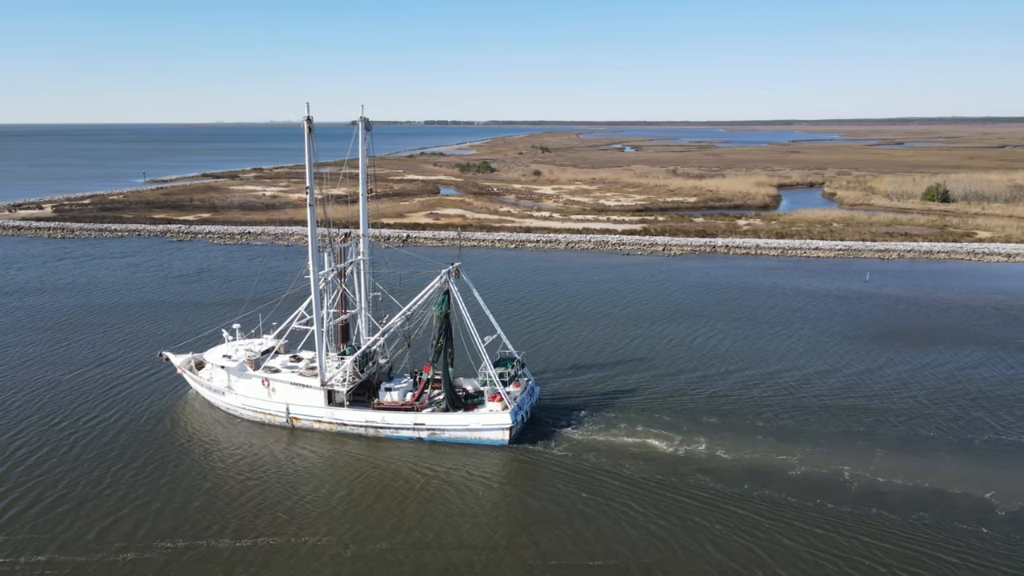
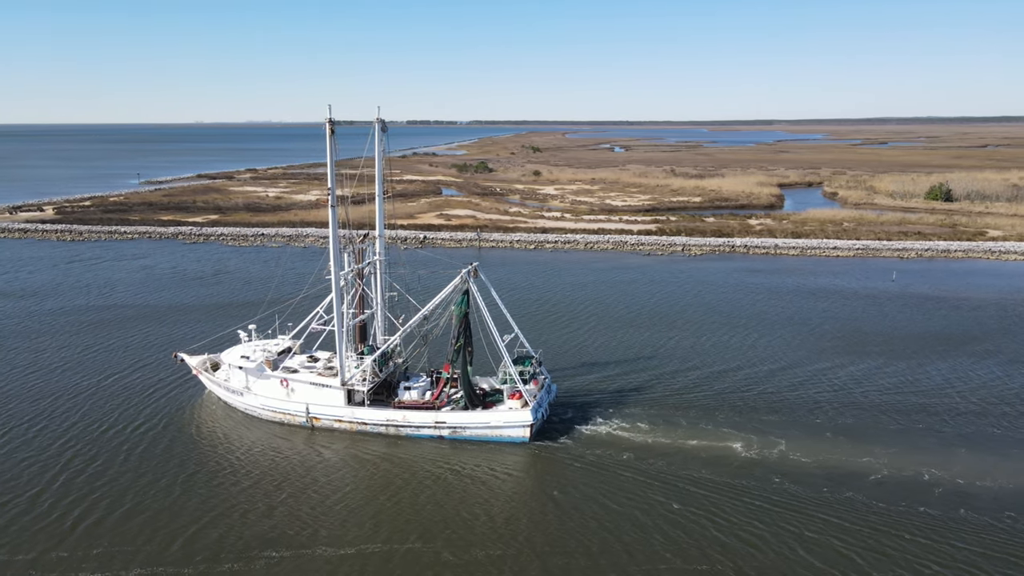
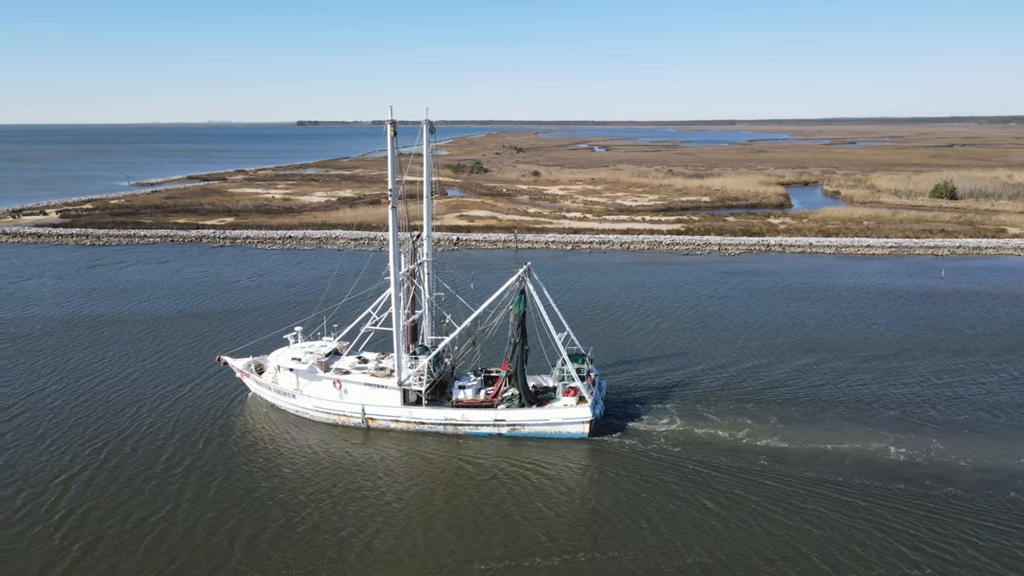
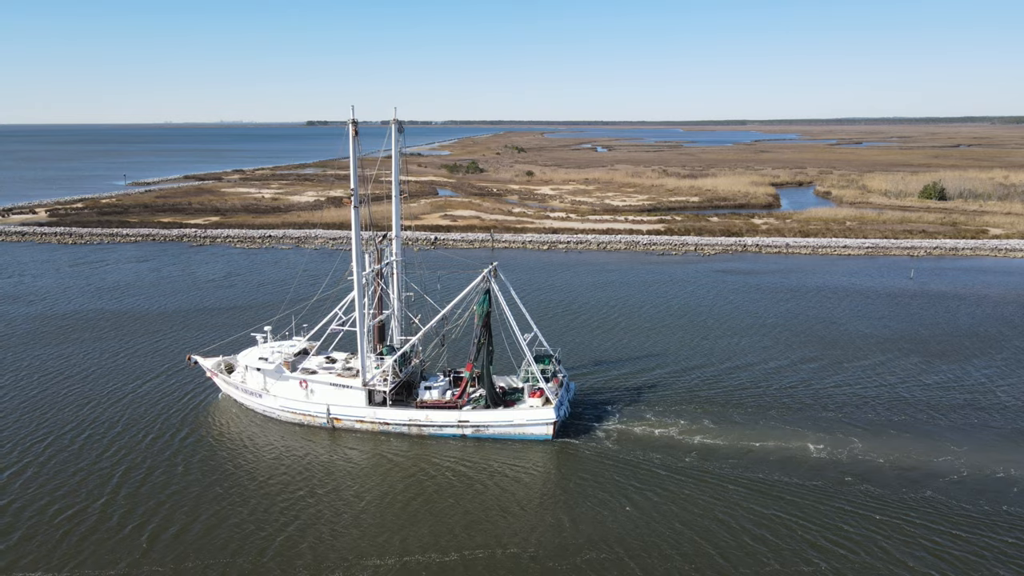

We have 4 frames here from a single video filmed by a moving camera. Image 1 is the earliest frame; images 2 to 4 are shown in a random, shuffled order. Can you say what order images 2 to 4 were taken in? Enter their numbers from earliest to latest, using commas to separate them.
2, 4, 3
